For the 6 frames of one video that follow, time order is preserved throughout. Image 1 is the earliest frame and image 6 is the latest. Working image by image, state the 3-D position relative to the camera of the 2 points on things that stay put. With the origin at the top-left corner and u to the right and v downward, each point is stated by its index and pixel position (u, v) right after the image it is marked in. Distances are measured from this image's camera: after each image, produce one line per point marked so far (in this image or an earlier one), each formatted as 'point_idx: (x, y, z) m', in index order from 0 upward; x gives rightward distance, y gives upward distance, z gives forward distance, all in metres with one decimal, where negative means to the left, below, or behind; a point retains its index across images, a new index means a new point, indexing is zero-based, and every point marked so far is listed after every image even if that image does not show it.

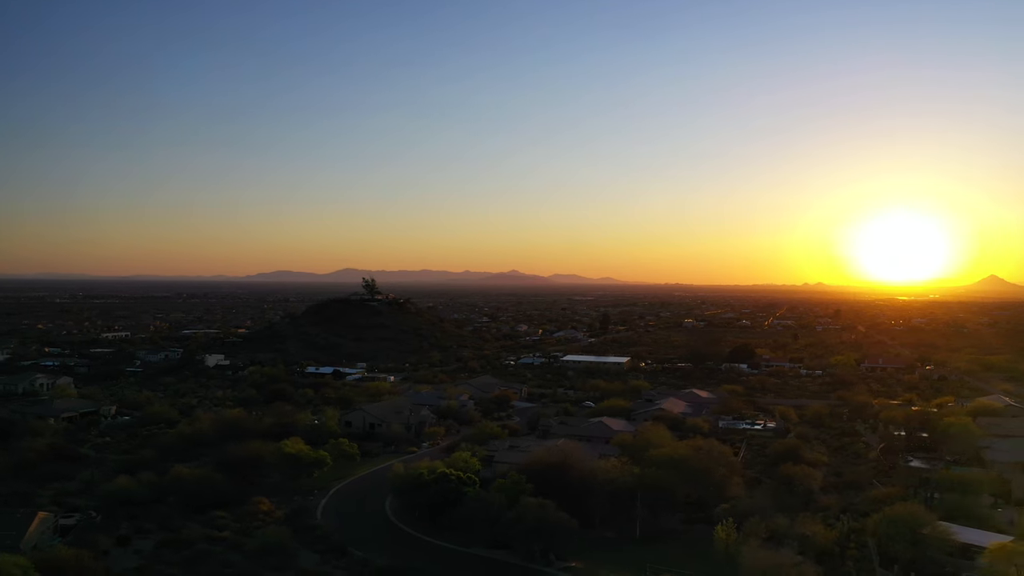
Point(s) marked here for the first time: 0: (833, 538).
0: (+8.3, -6.5, +19.3) m
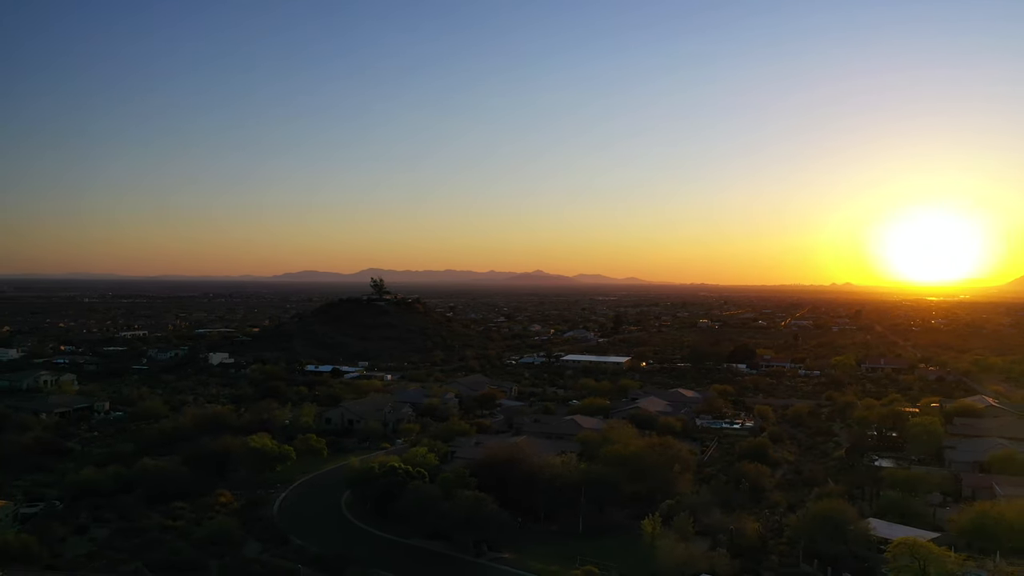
0: (+6.6, -6.5, +19.6) m
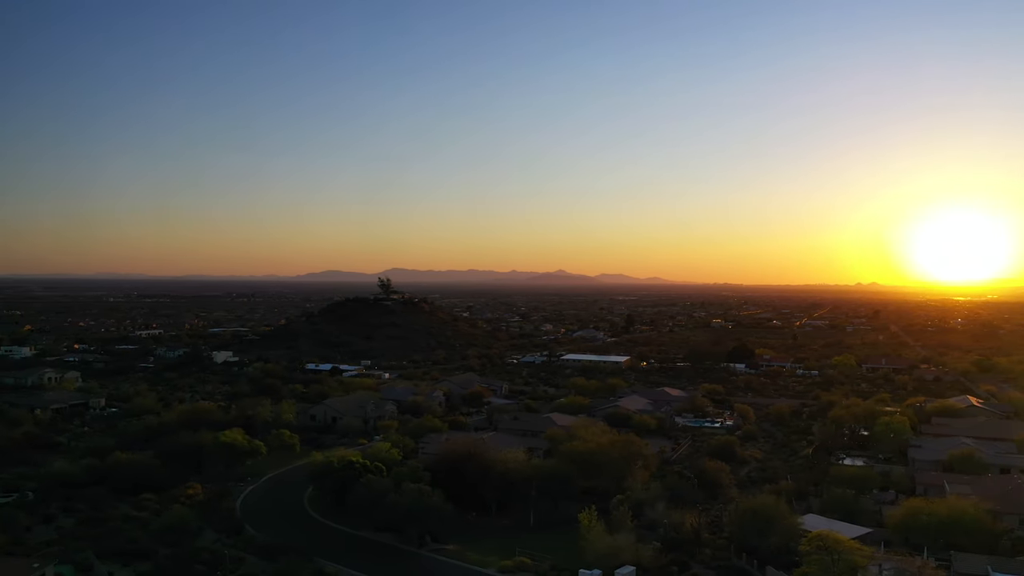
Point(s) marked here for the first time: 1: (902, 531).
0: (+5.0, -6.5, +20.1) m
1: (+10.5, -6.5, +19.6) m
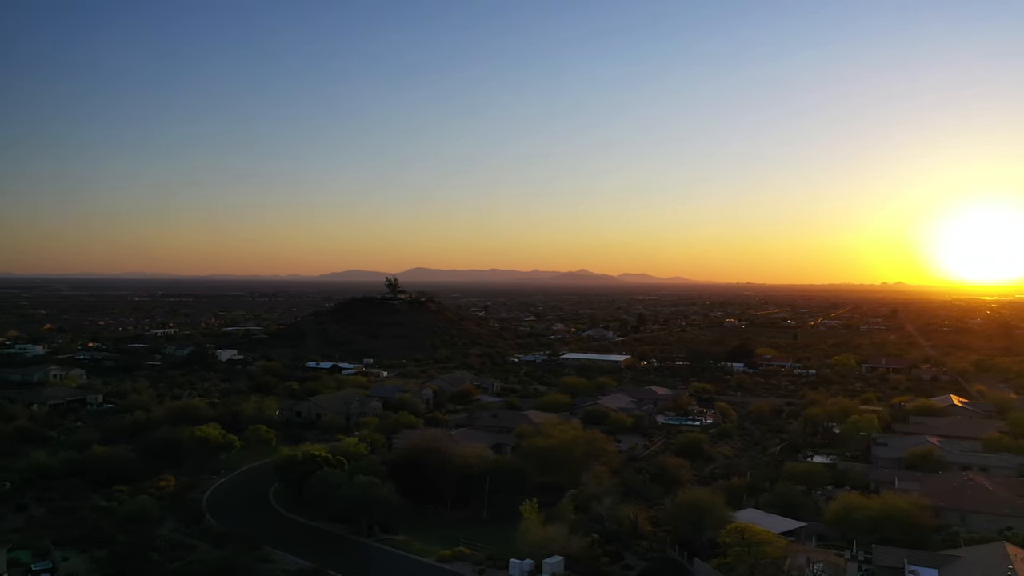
0: (+3.5, -6.5, +20.6) m
1: (+8.9, -6.5, +20.0) m
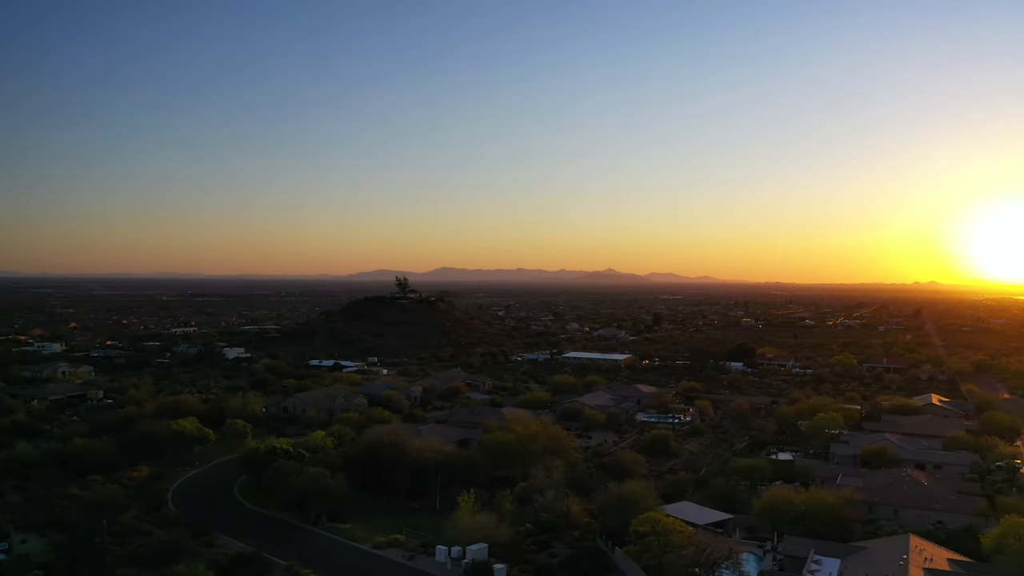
0: (+1.7, -6.5, +21.4) m
1: (+7.1, -6.4, +20.6) m
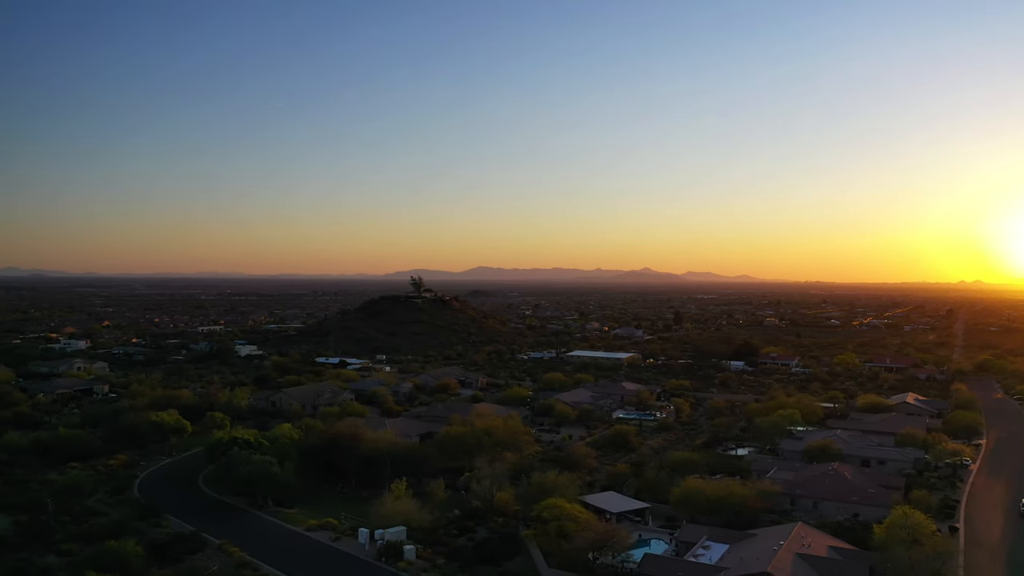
0: (-0.4, -6.5, +22.5) m
1: (+5.0, -6.4, +21.5) m
